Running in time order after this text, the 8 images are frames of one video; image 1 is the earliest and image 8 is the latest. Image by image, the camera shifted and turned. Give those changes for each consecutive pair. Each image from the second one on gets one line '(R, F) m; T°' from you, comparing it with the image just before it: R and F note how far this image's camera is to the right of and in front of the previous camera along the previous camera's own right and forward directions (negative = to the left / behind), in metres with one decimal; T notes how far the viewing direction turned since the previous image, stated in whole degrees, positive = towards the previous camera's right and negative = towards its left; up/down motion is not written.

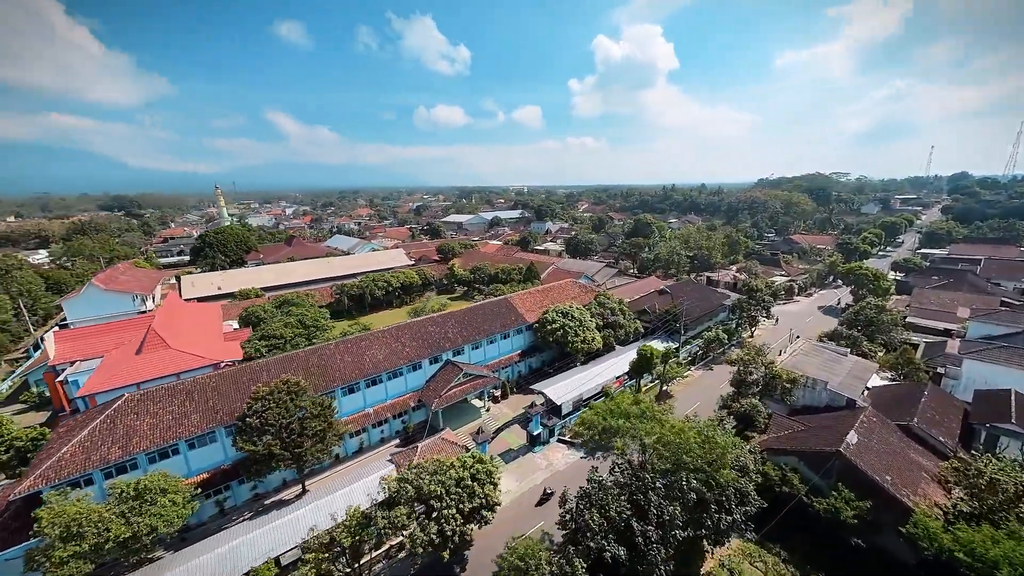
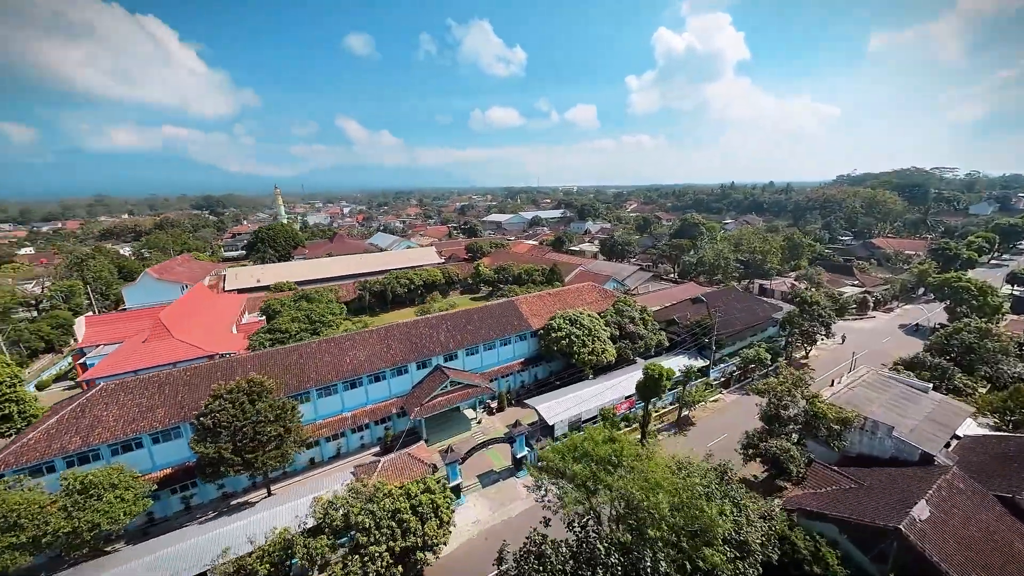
(+3.2, +2.5) m; -8°
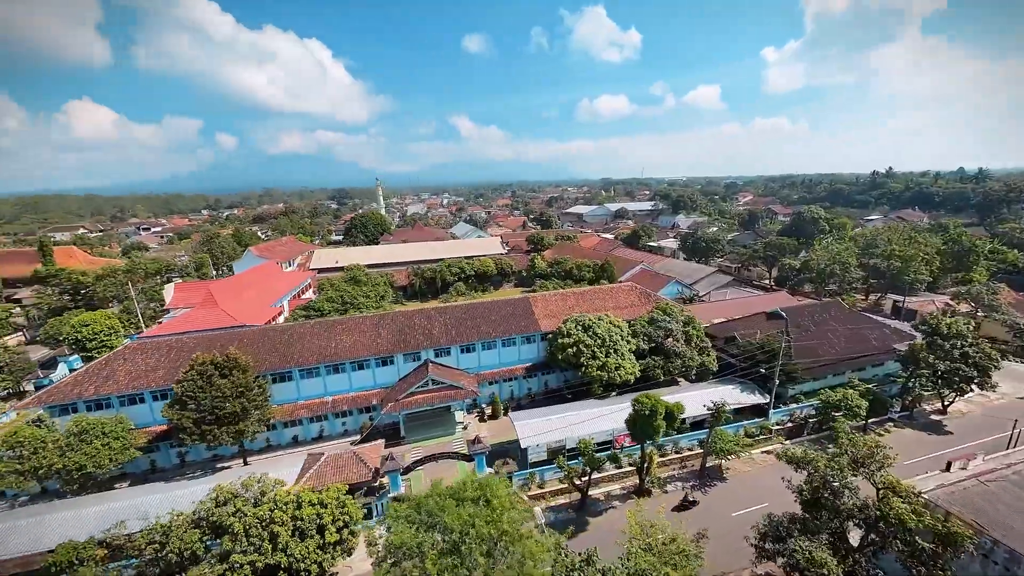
(+5.4, +3.5) m; -15°
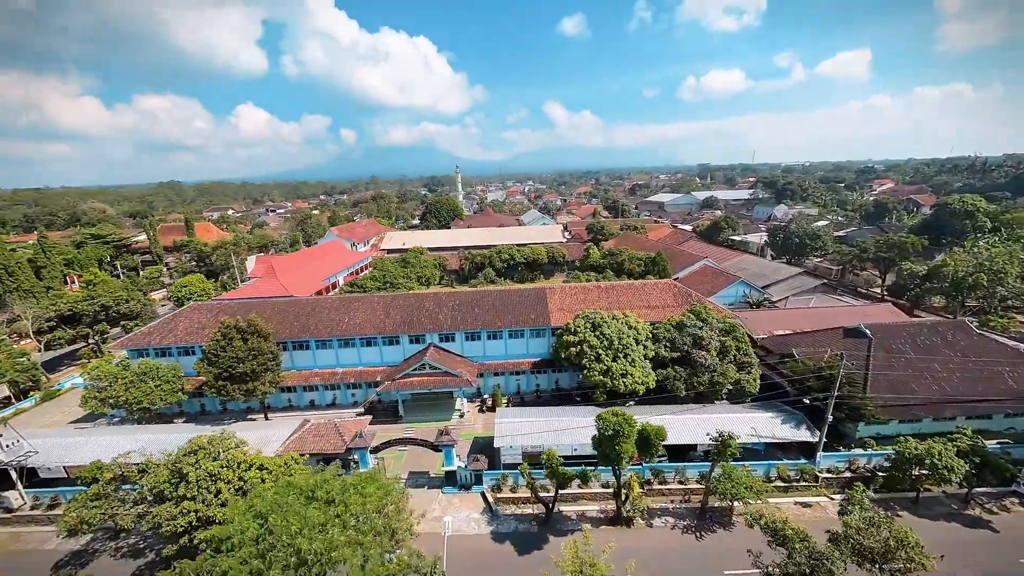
(+4.2, +1.7) m; -13°
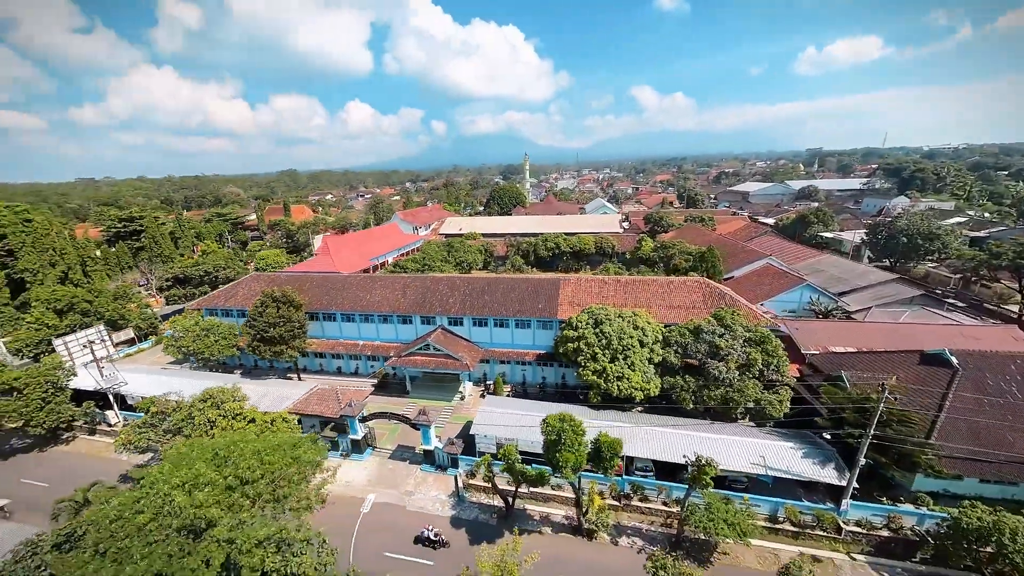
(+3.8, +0.9) m; -12°
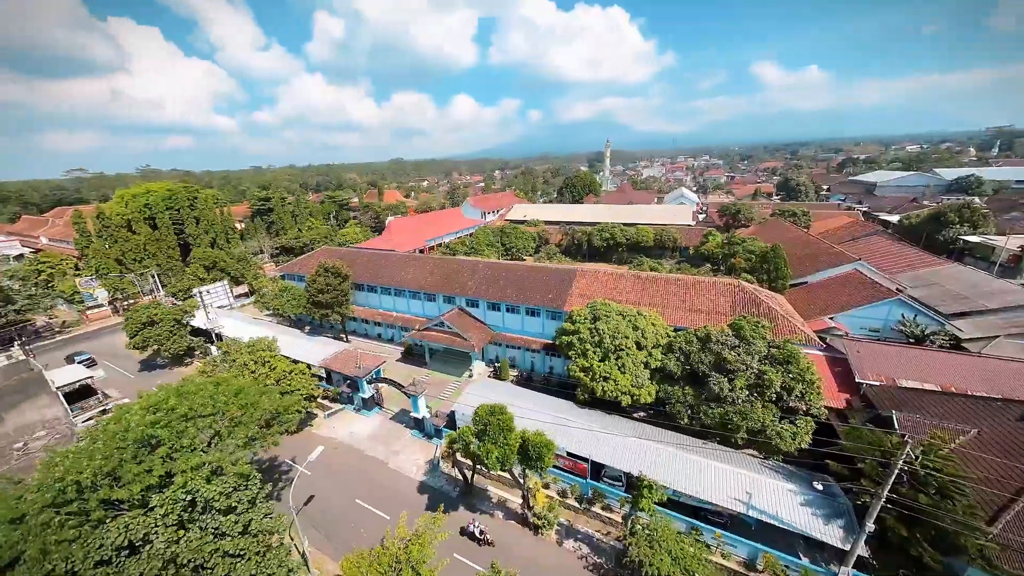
(+4.4, +0.6) m; -14°
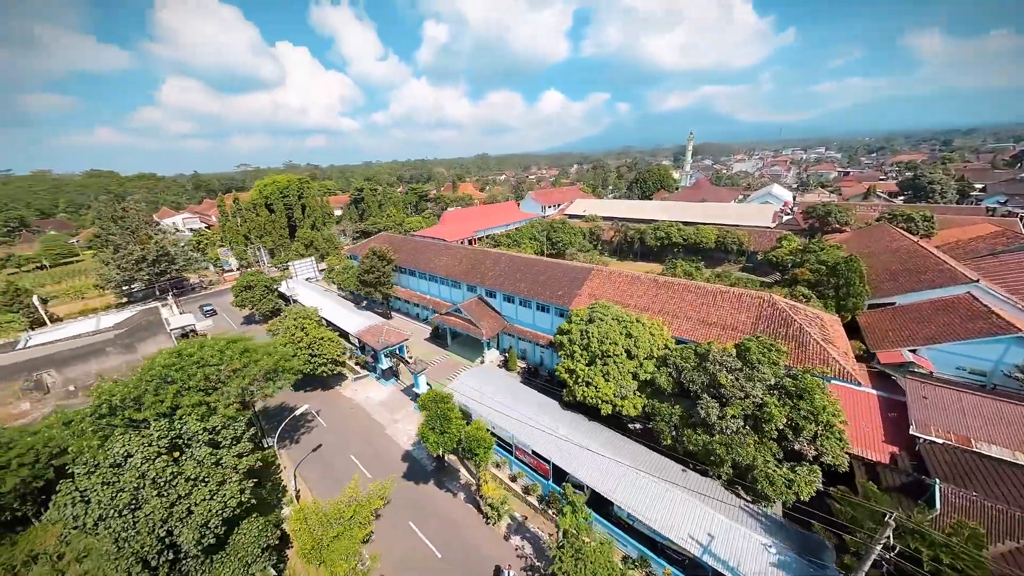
(+4.1, +0.5) m; -14°
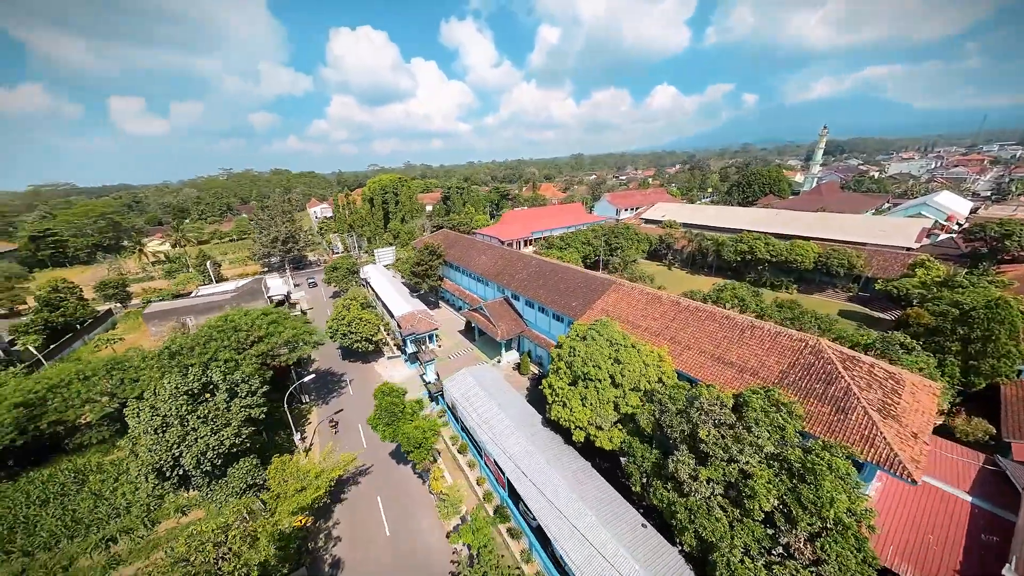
(+4.6, +1.2) m; -17°
